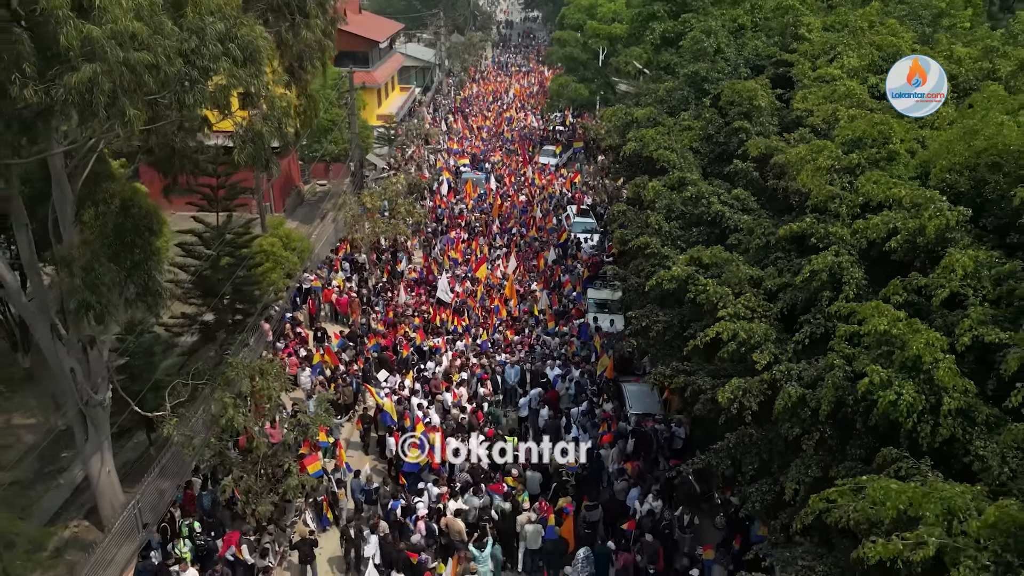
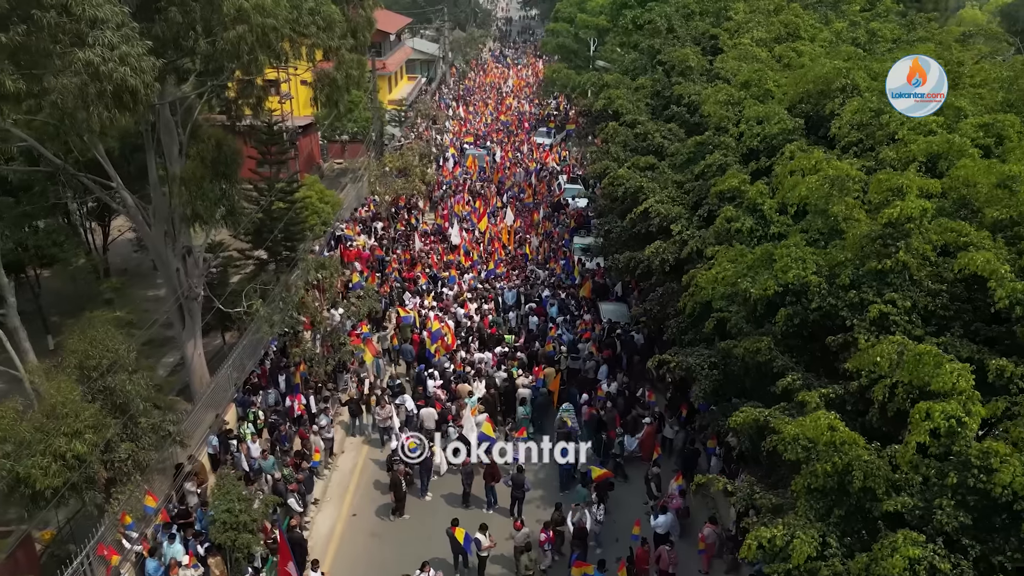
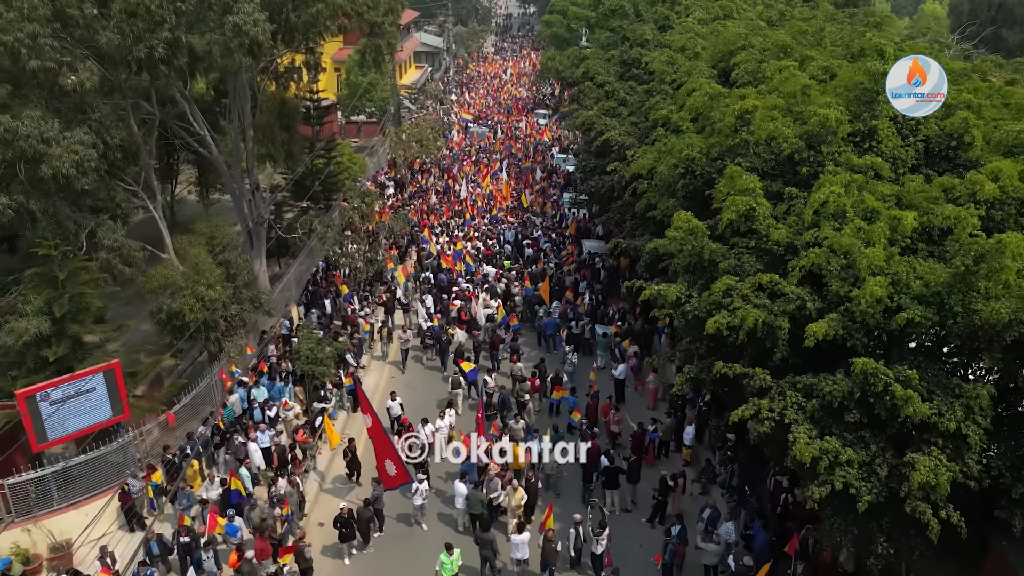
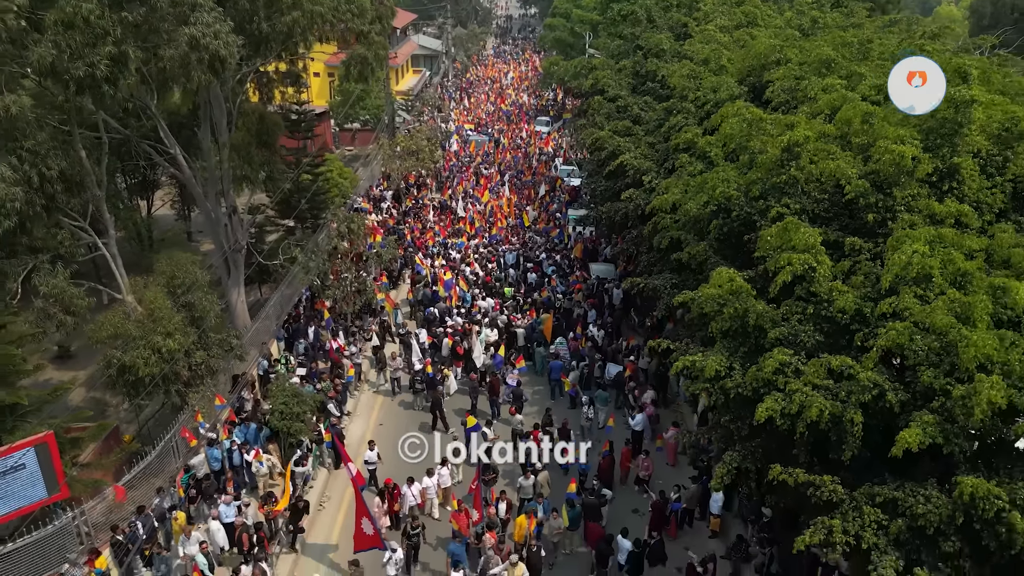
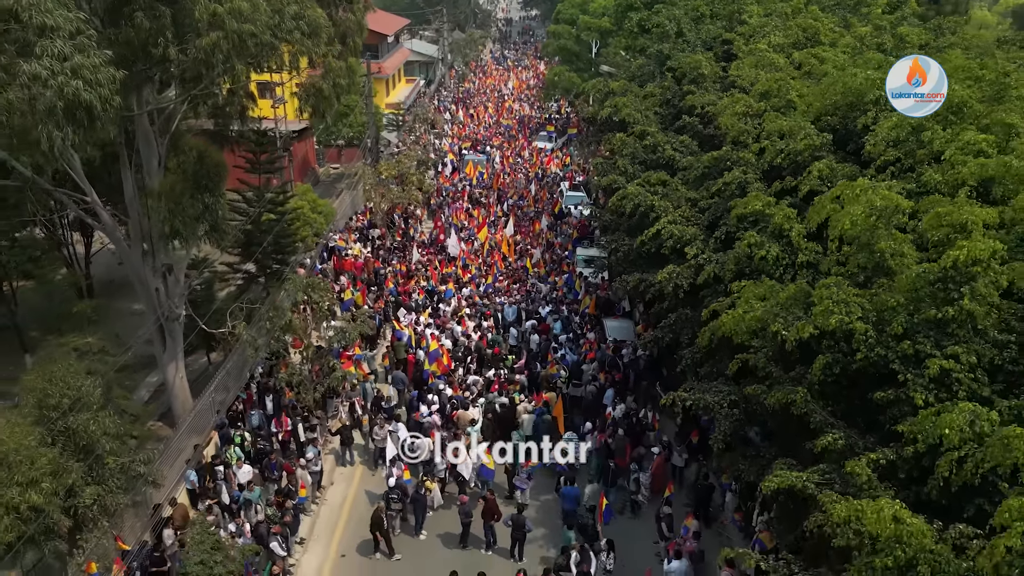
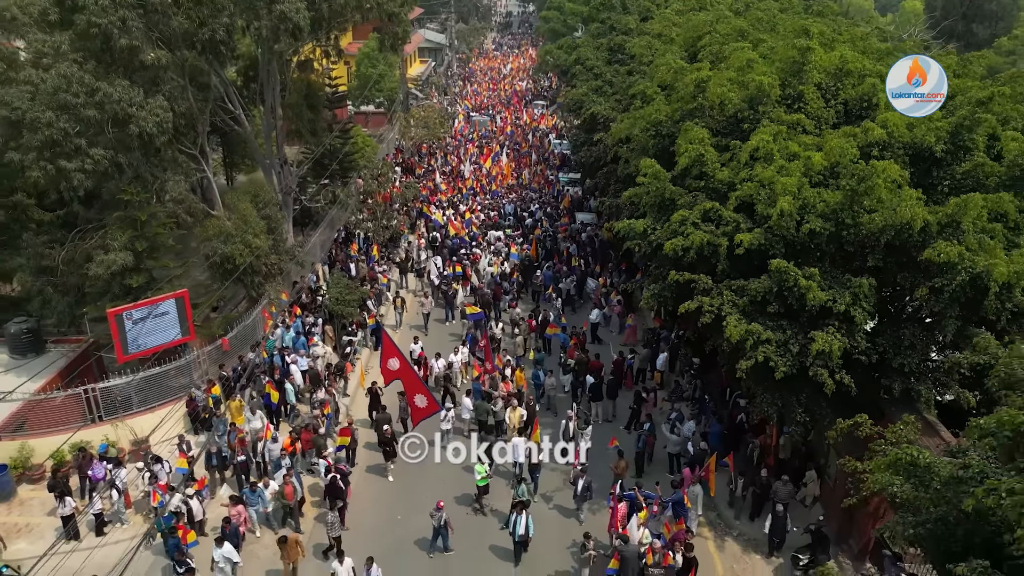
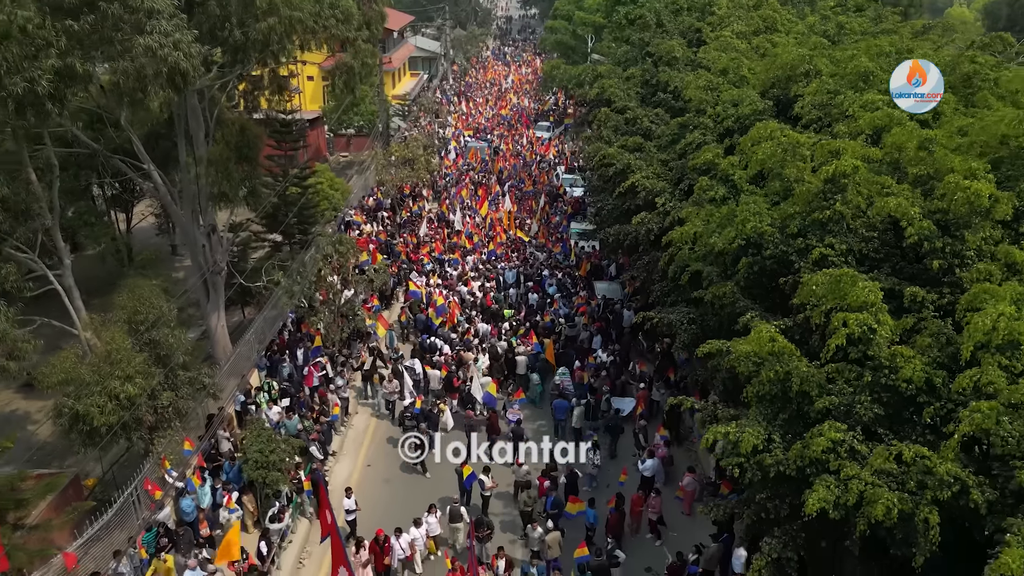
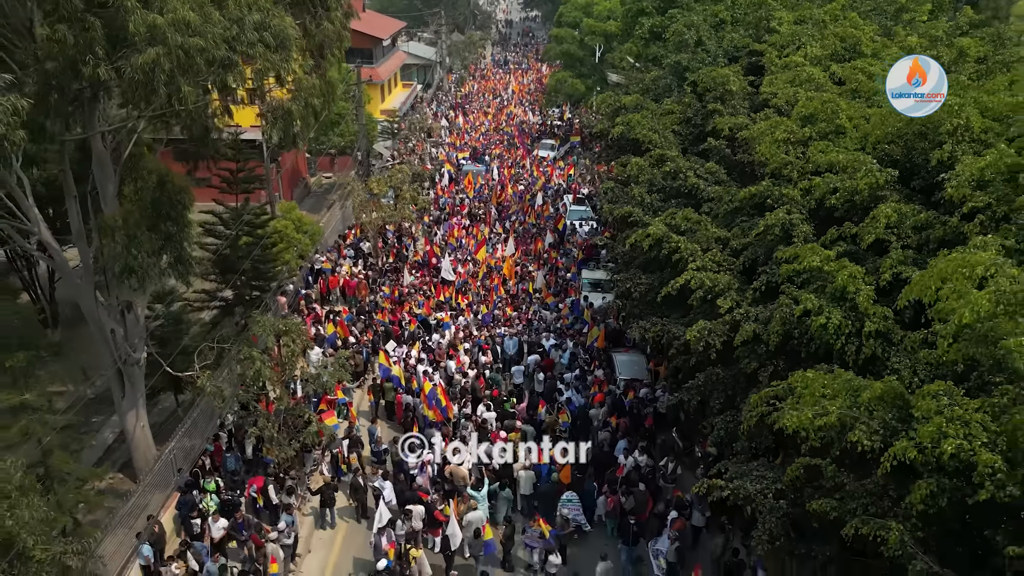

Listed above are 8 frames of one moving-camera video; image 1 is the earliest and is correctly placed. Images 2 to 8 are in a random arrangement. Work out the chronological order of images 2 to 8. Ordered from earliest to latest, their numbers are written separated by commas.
8, 5, 2, 7, 4, 3, 6
